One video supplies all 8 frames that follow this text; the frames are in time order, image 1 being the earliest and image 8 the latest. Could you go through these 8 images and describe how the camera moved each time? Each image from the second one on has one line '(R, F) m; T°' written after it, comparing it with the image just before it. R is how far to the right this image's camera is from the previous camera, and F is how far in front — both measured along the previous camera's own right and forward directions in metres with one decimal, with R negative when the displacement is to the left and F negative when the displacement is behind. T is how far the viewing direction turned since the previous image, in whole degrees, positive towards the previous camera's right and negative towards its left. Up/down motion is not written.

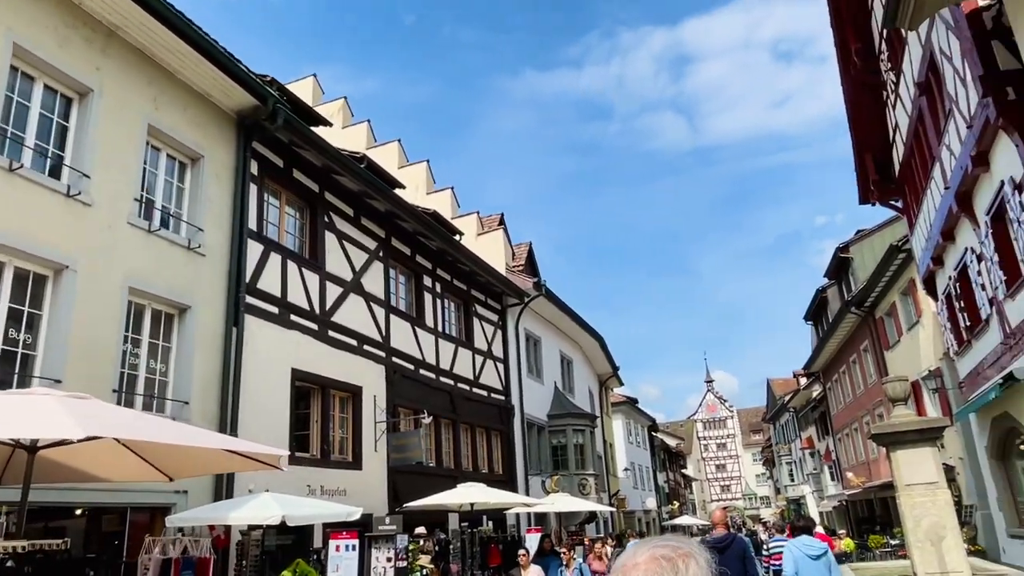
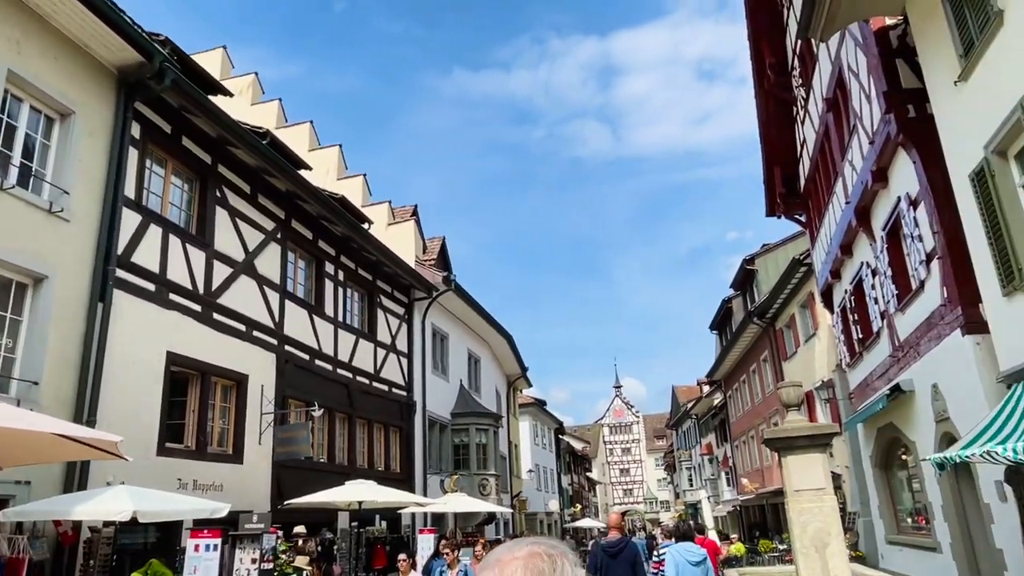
(+0.2, +0.4) m; +6°
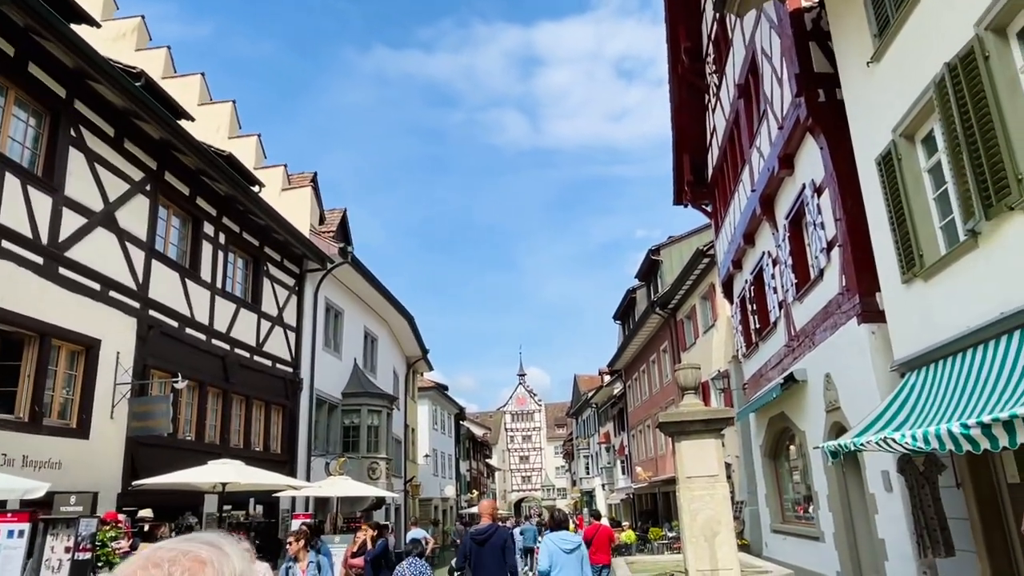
(+0.2, +0.7) m; +7°
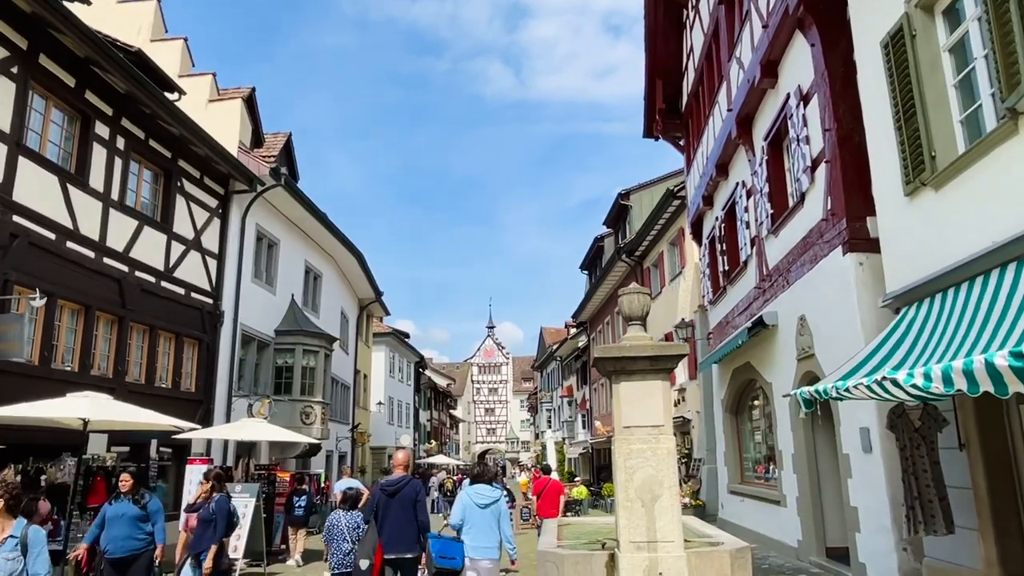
(+0.6, +1.5) m; +2°
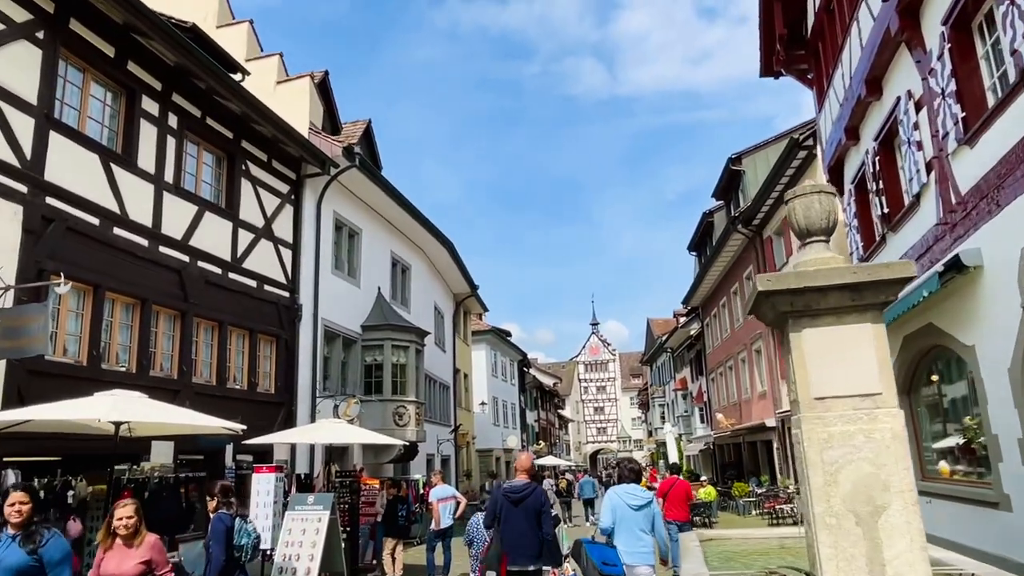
(-0.1, +1.9) m; -8°
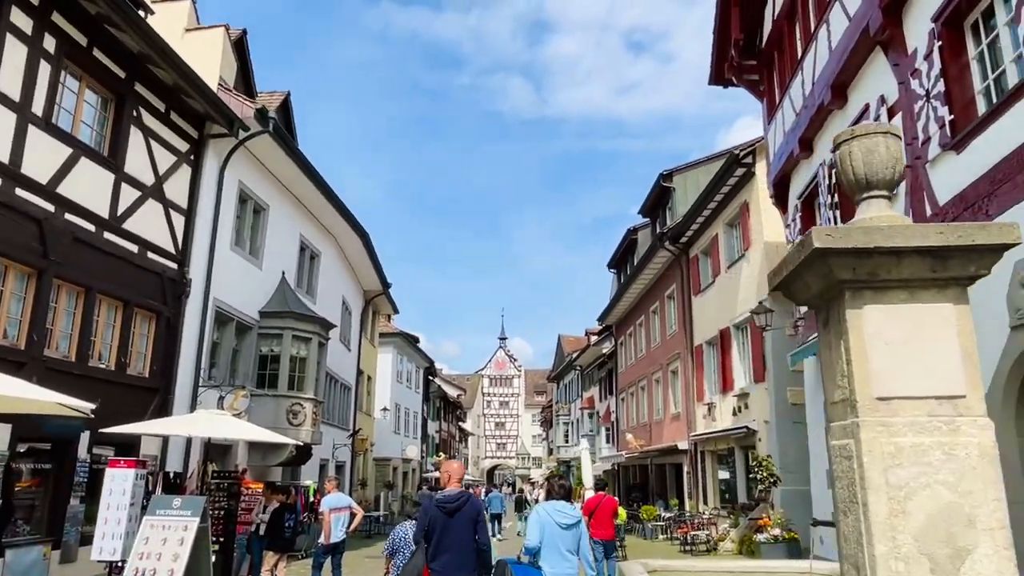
(-0.2, +1.1) m; +7°
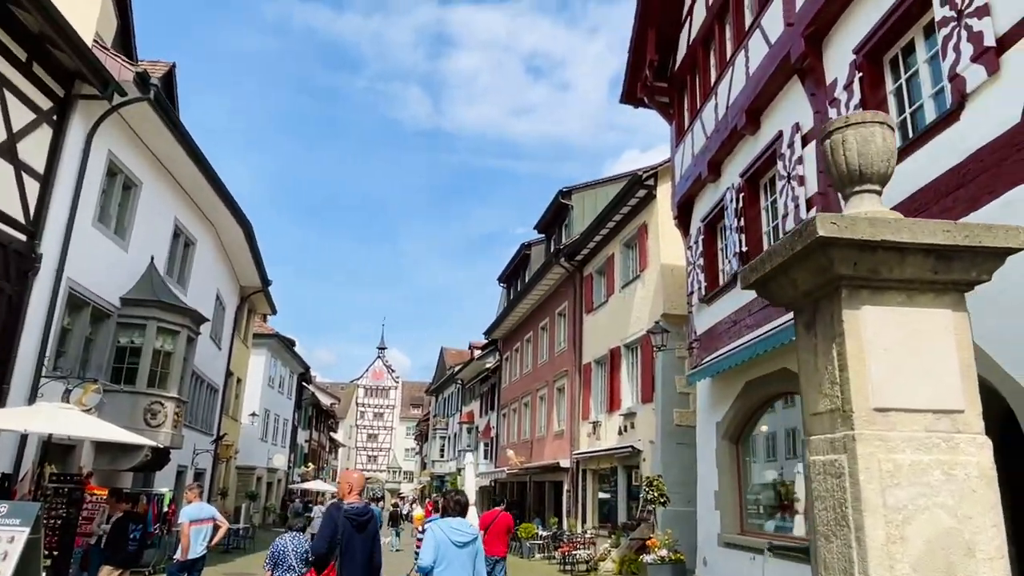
(-0.2, +0.5) m; +9°
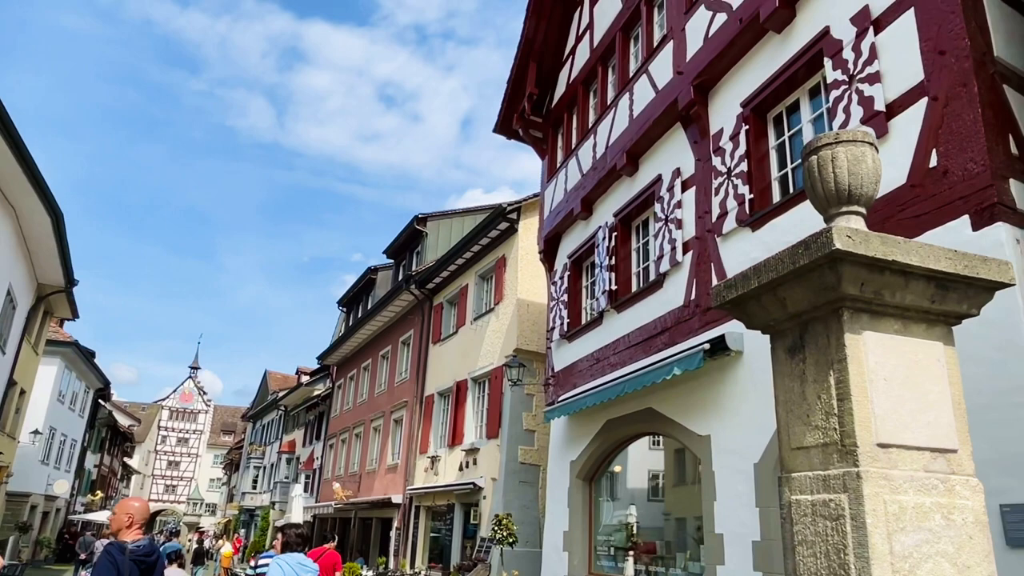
(-0.4, +0.5) m; +13°
